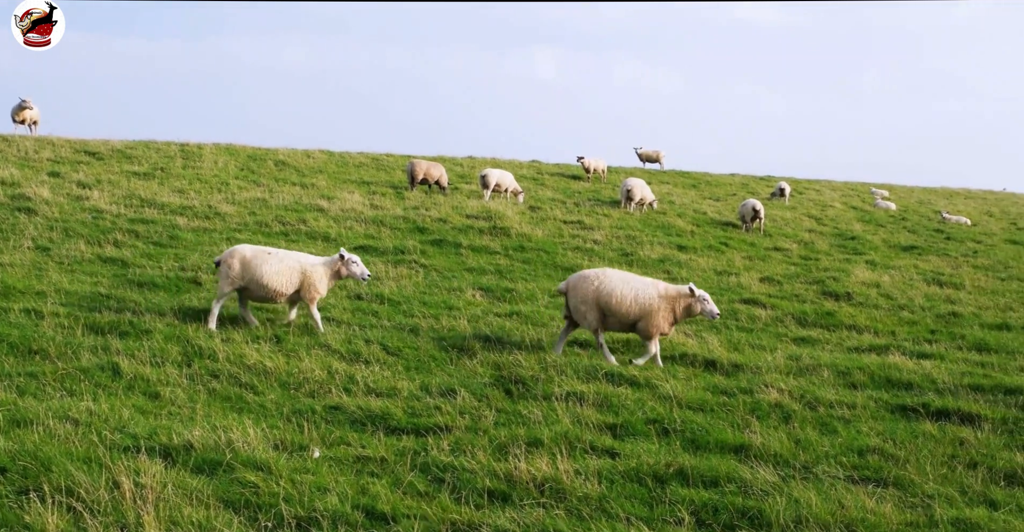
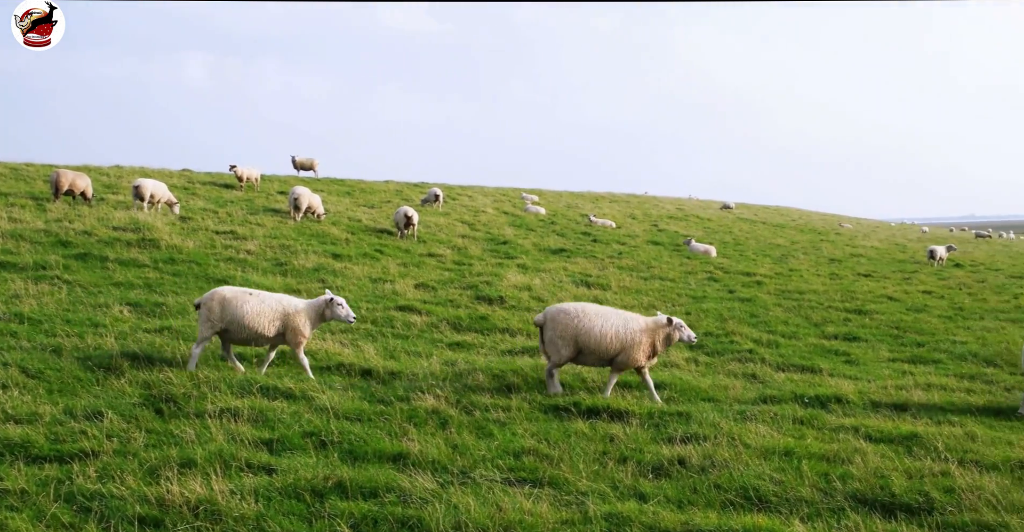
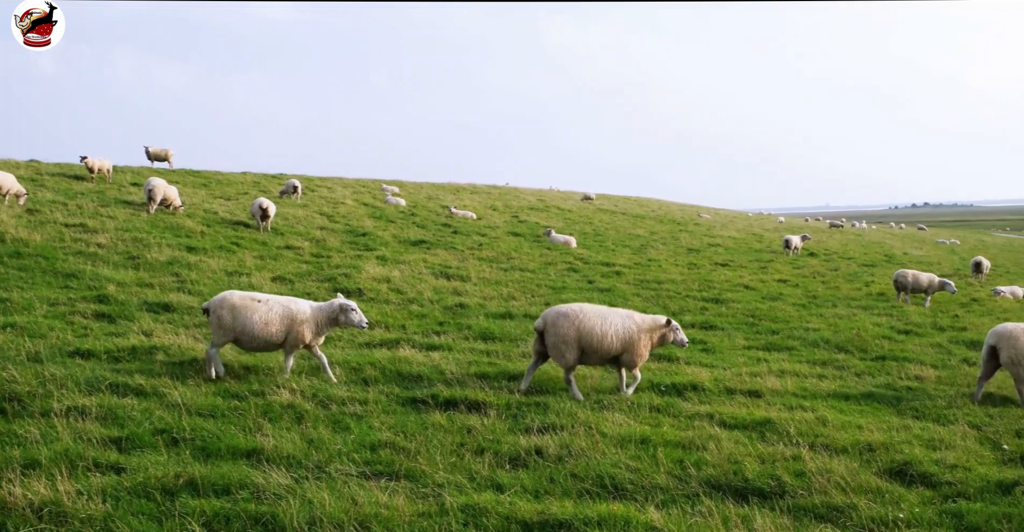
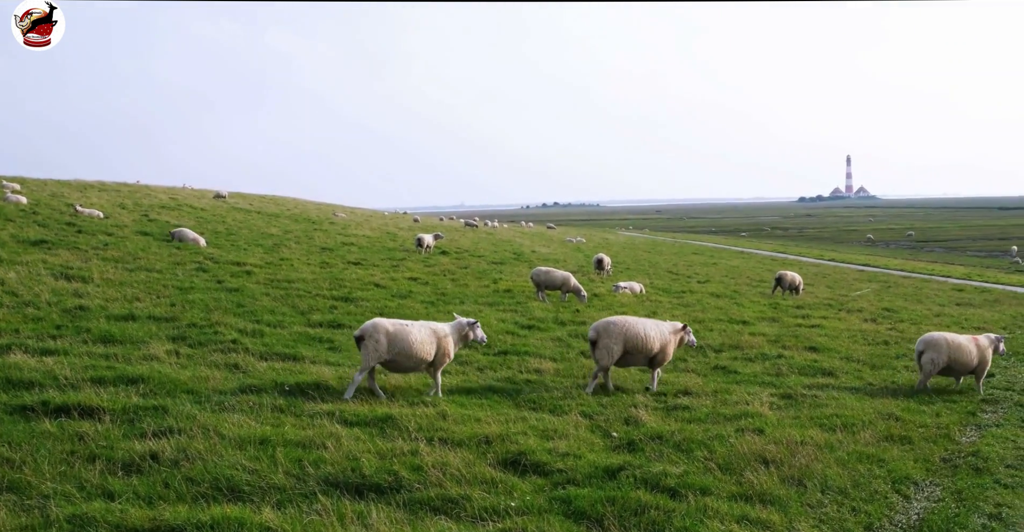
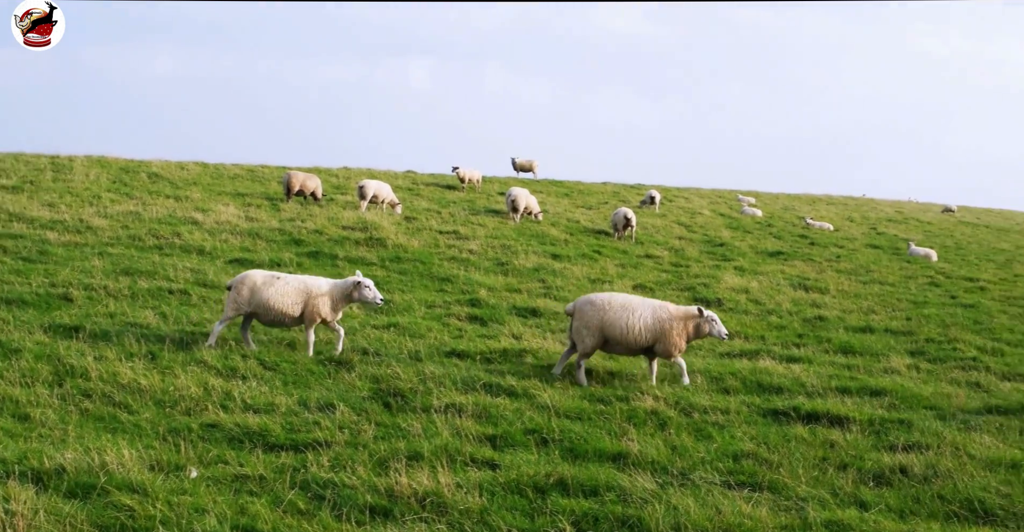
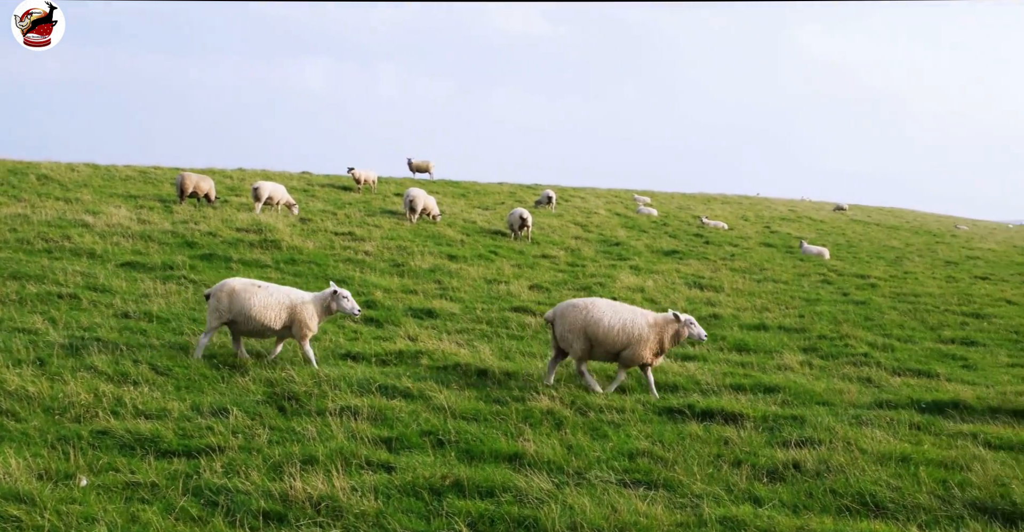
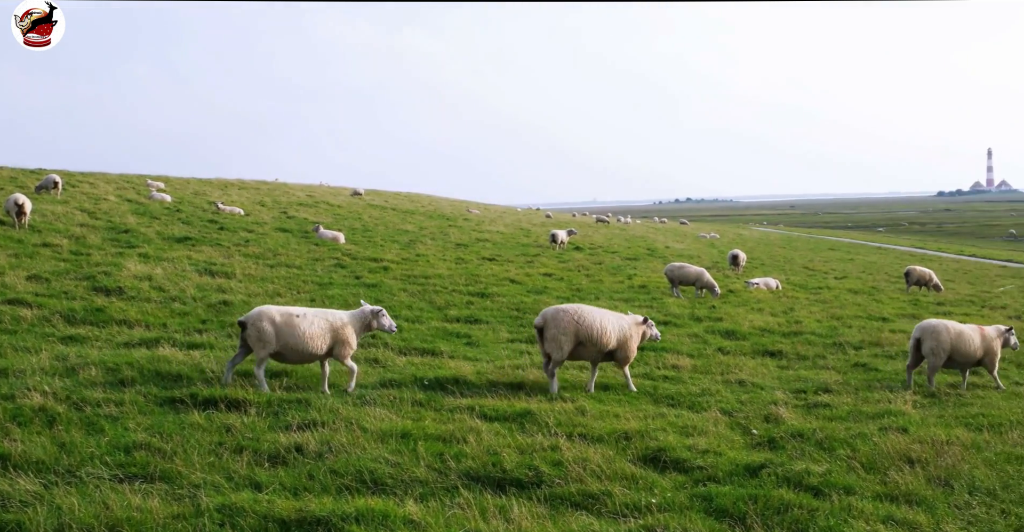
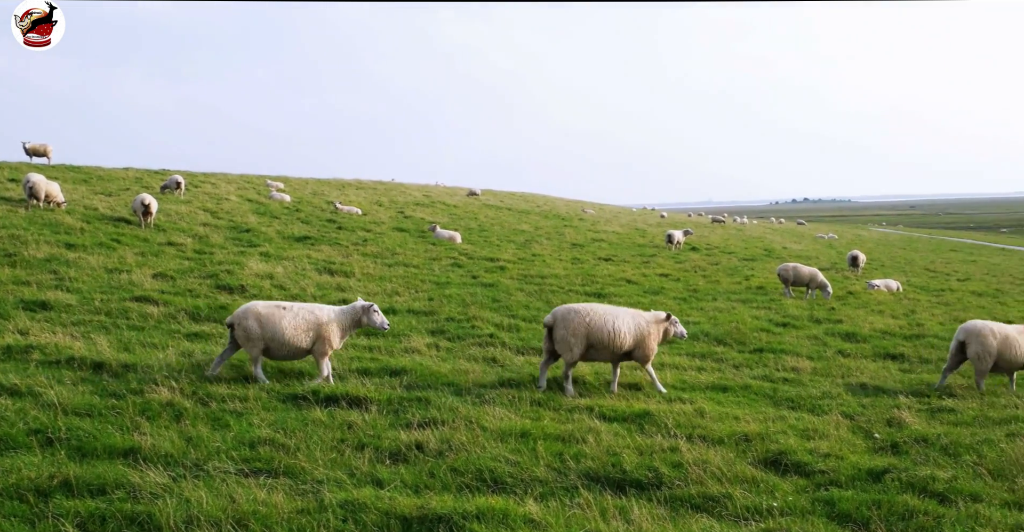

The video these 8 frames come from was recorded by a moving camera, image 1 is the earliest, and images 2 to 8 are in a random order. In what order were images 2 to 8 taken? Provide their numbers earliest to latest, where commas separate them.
5, 6, 2, 3, 8, 7, 4
